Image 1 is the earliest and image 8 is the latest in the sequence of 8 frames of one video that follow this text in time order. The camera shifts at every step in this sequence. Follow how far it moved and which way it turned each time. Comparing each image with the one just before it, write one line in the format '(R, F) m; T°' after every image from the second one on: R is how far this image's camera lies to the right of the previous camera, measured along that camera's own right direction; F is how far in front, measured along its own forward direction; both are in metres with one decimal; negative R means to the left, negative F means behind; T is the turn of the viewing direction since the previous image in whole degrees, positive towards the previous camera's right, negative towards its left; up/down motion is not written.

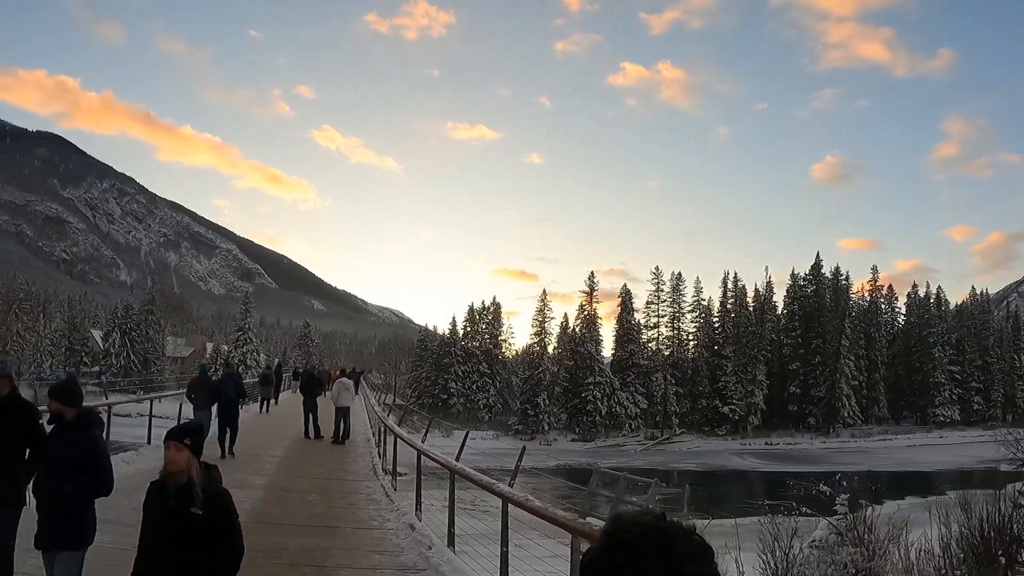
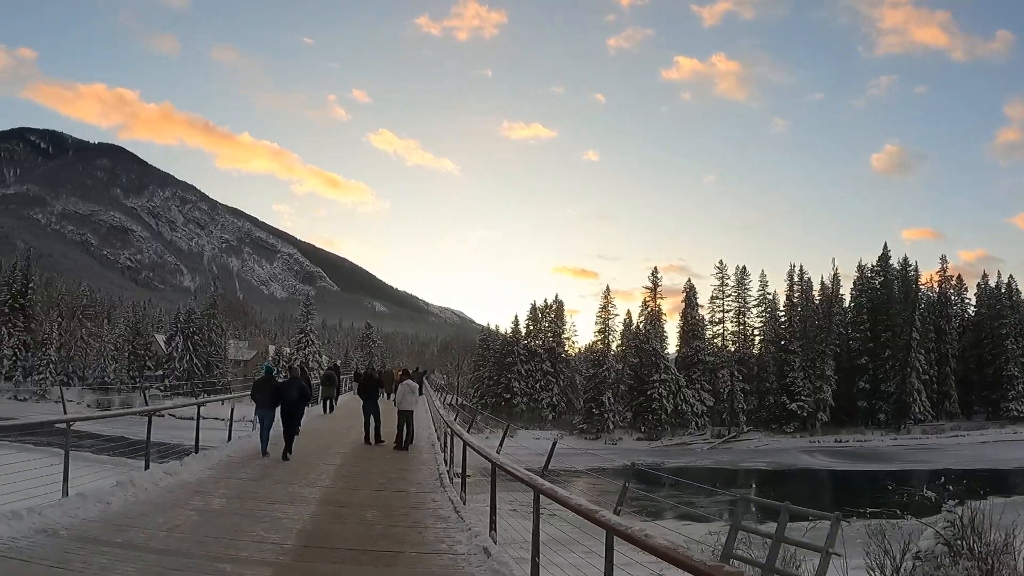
(-0.3, +1.3) m; -5°
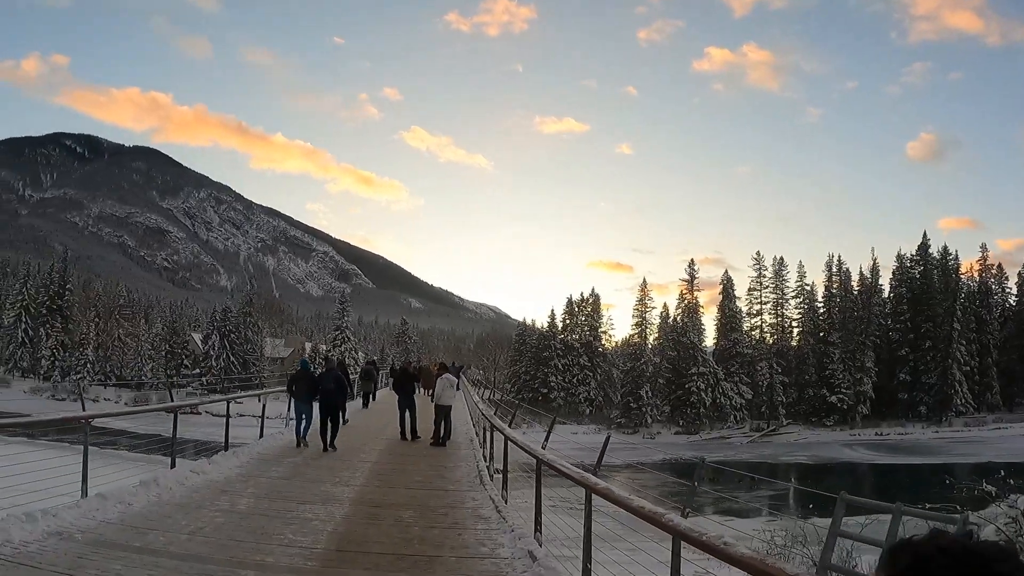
(-0.1, +0.6) m; -3°
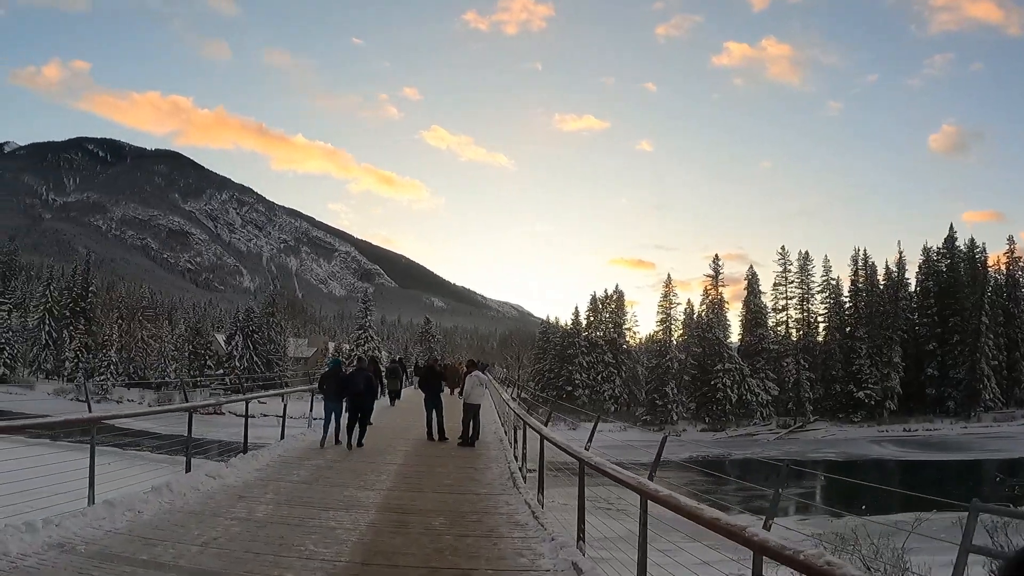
(-0.2, +0.6) m; -2°
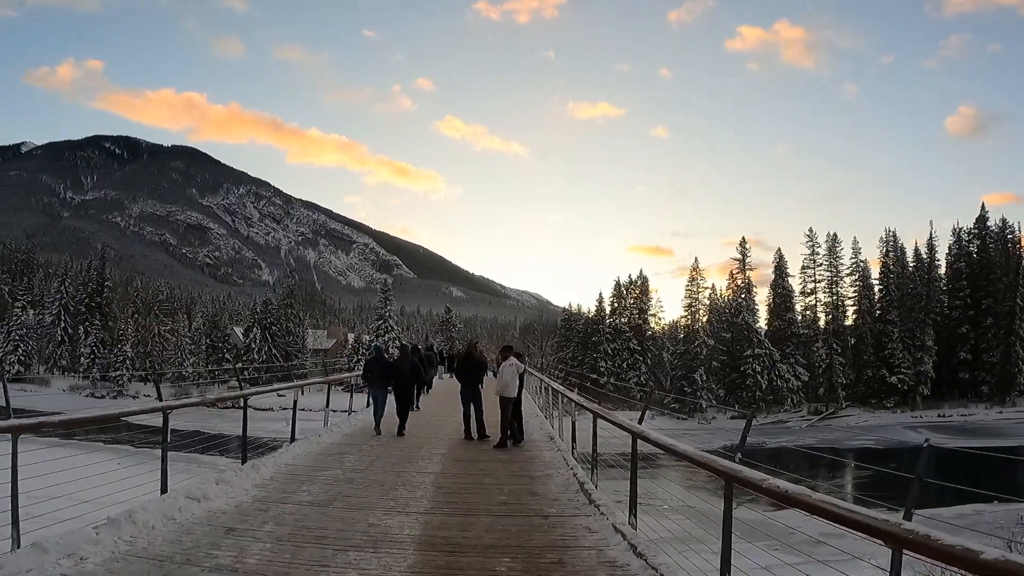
(-0.5, +1.8) m; -2°
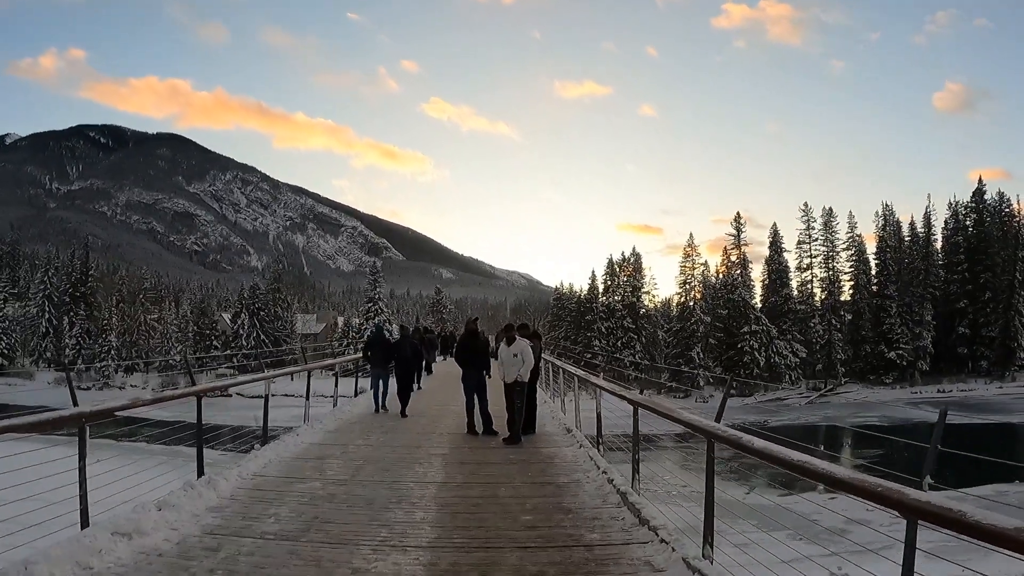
(-0.2, +1.3) m; +1°
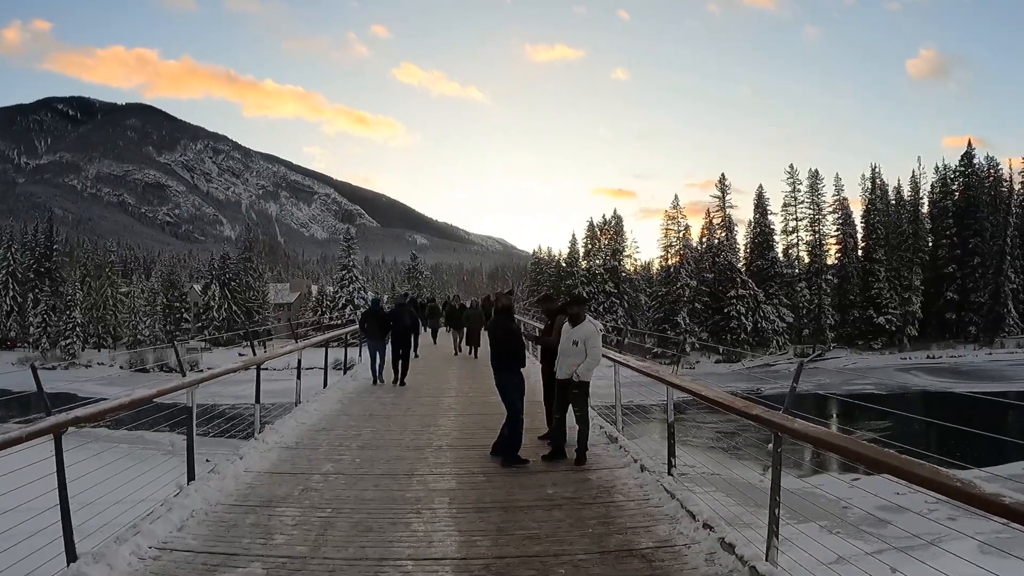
(-0.4, +2.1) m; +2°
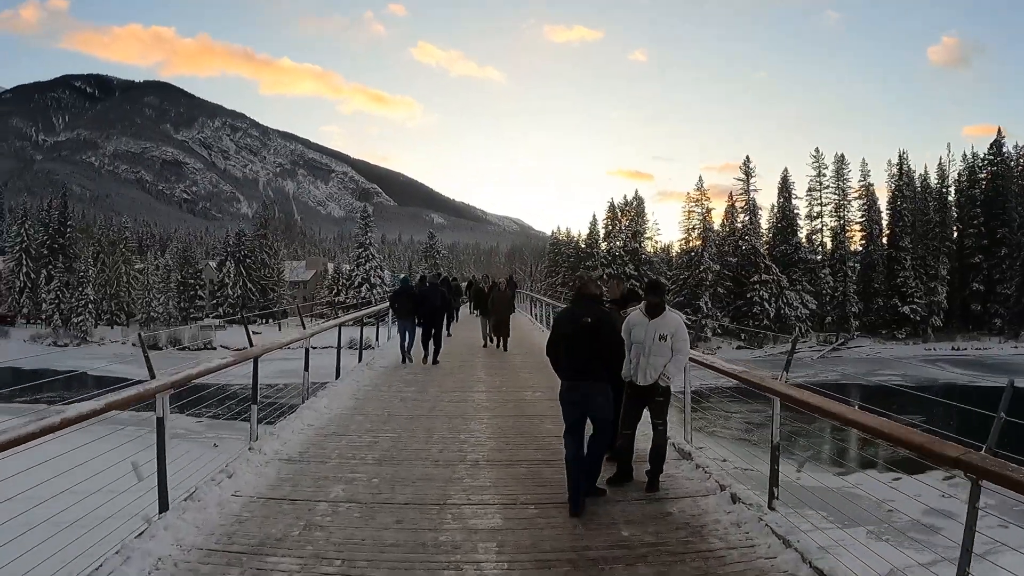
(-0.3, +1.1) m; -1°
